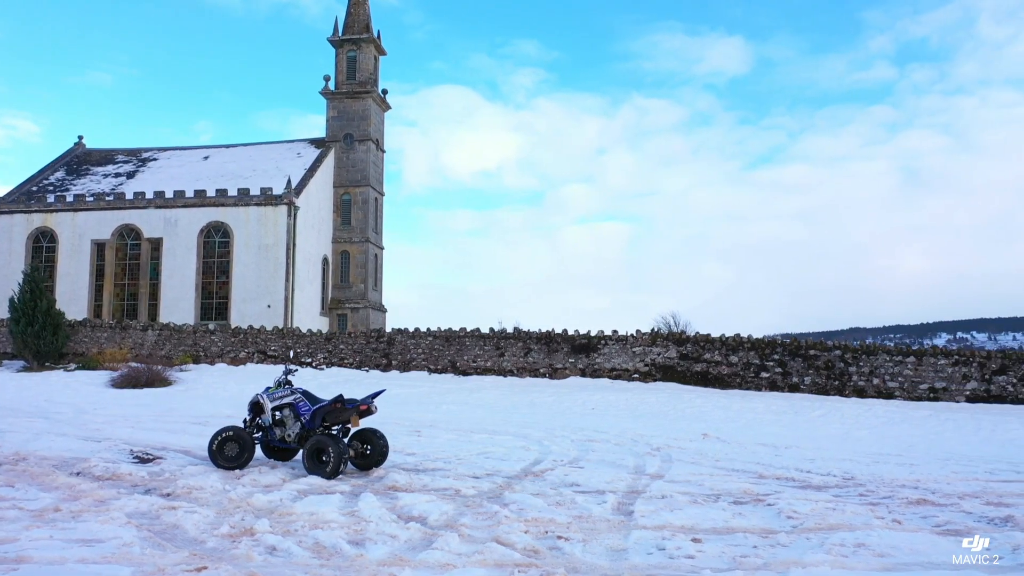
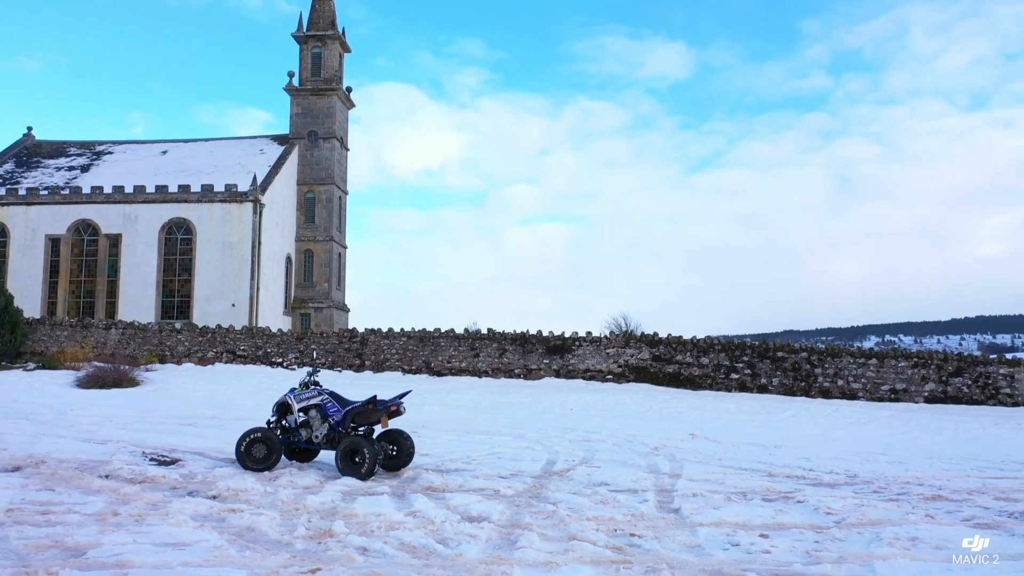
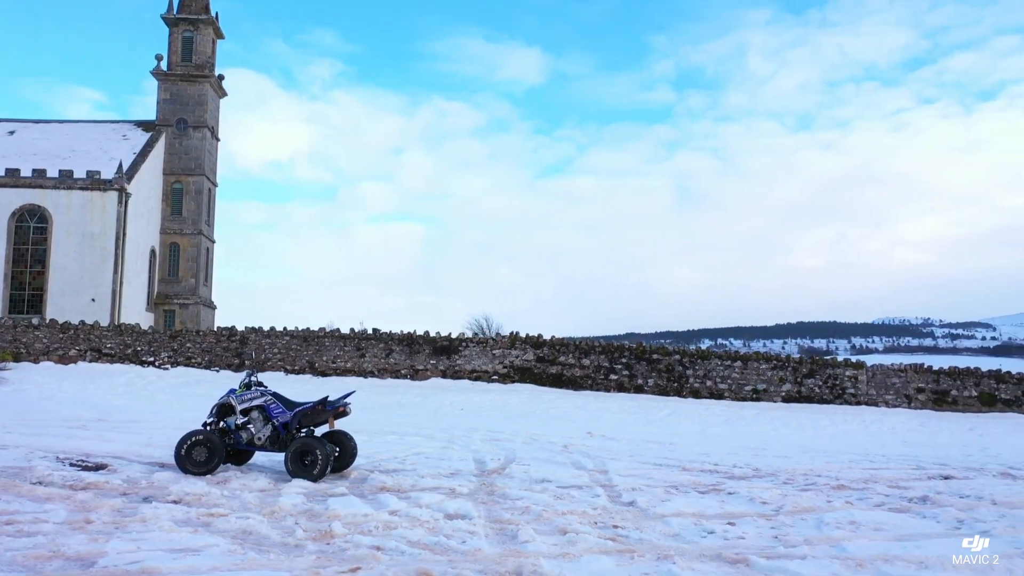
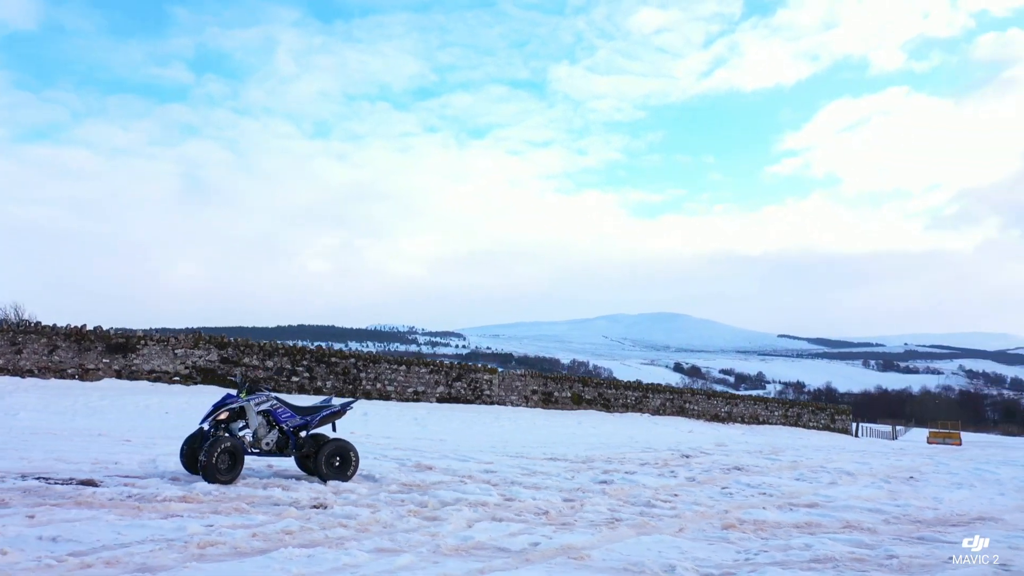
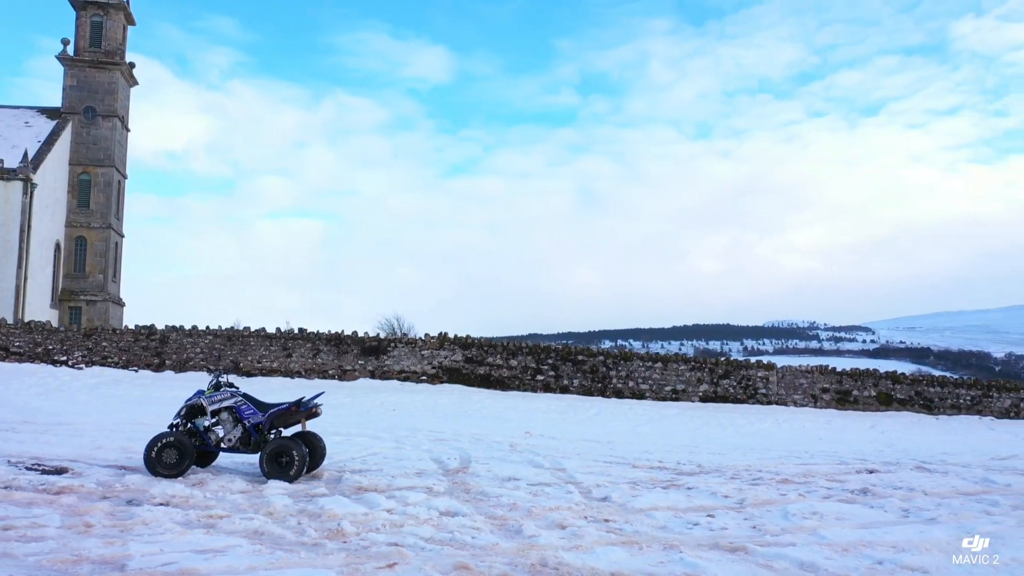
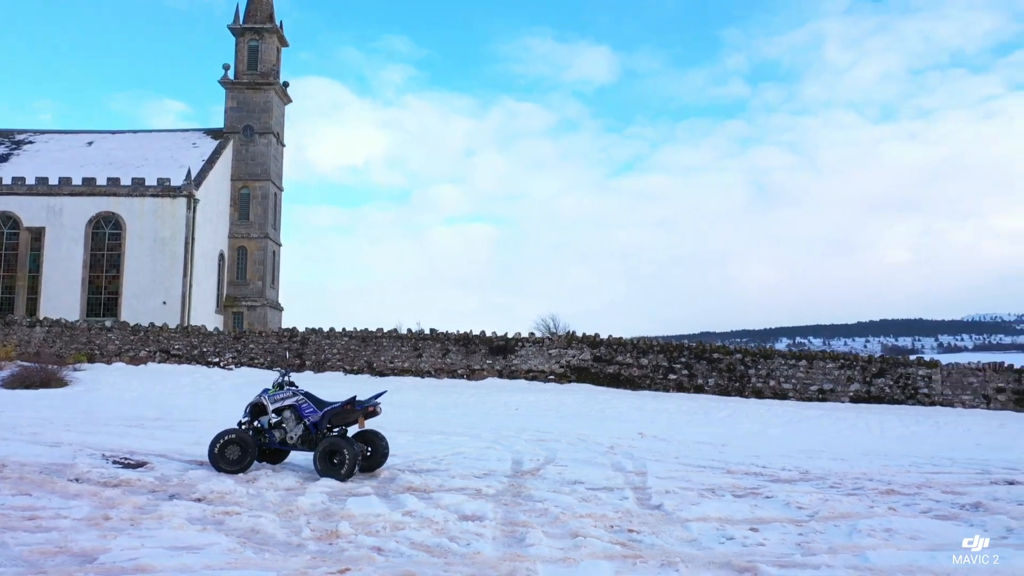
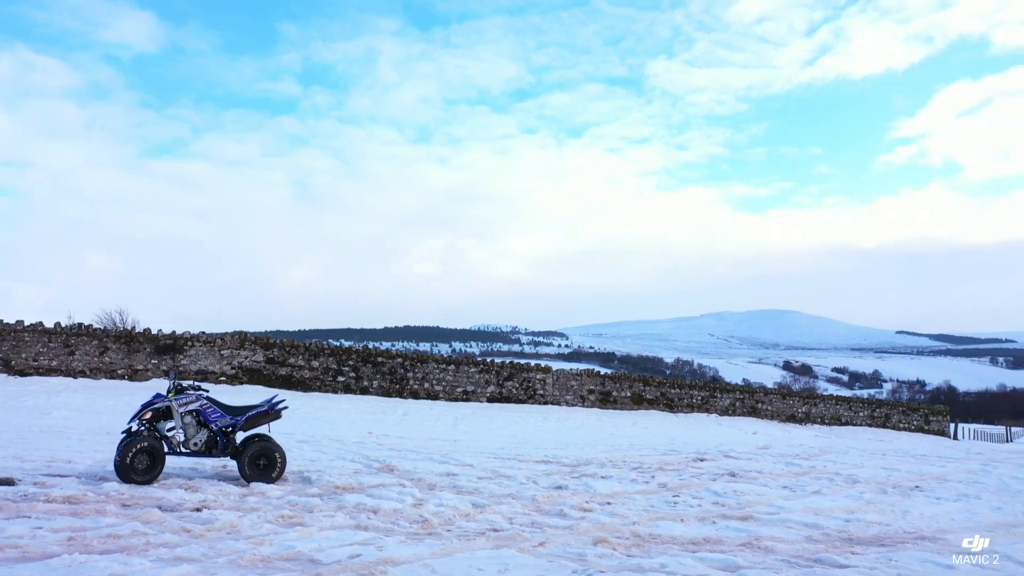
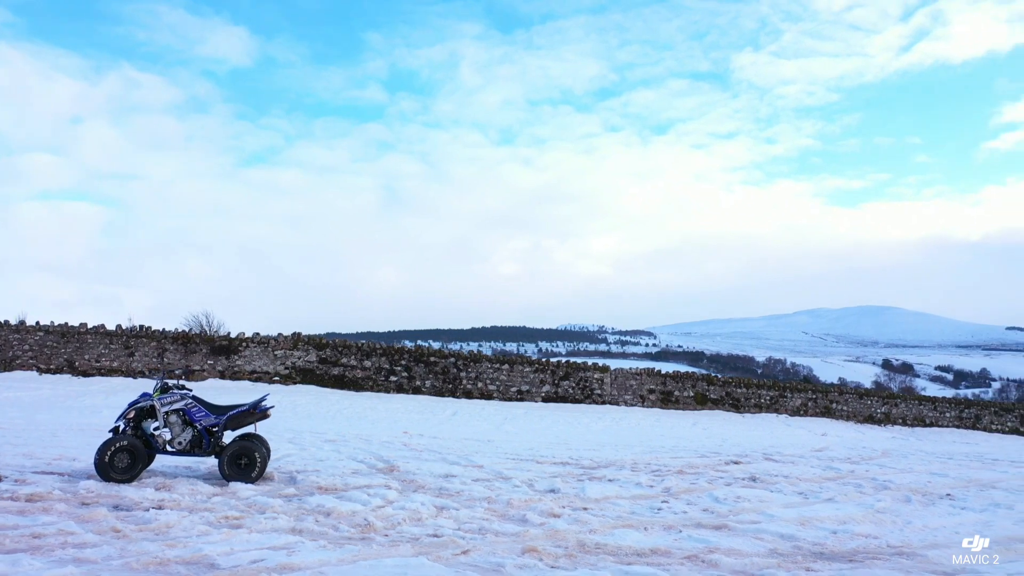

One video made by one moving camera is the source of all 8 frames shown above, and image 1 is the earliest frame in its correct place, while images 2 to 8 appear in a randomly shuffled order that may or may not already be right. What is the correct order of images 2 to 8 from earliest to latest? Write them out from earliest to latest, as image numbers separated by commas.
2, 6, 3, 5, 8, 7, 4
